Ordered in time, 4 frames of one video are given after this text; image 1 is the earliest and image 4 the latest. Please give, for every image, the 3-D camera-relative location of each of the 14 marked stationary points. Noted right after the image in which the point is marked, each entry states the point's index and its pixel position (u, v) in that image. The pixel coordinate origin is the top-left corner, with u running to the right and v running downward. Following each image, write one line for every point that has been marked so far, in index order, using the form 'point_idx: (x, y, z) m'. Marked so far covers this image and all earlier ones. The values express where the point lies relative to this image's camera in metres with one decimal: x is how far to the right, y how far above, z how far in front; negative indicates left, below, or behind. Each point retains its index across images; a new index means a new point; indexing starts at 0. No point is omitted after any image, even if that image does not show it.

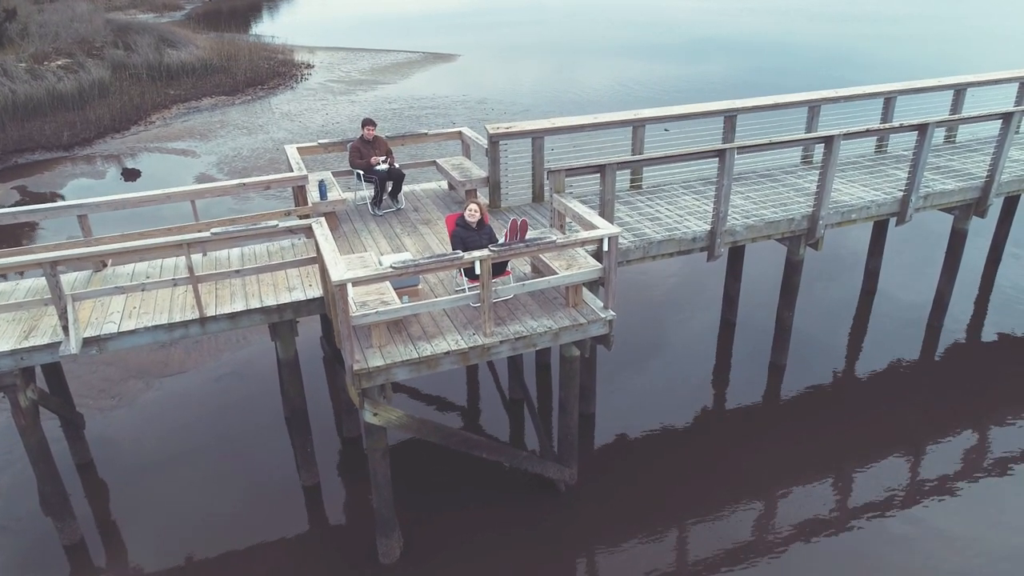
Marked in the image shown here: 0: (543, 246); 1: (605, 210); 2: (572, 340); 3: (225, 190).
0: (+0.3, +0.4, +6.6) m
1: (+1.1, +0.9, +8.2) m
2: (+0.6, -0.5, +7.1) m
3: (-3.4, +1.2, +8.6) m
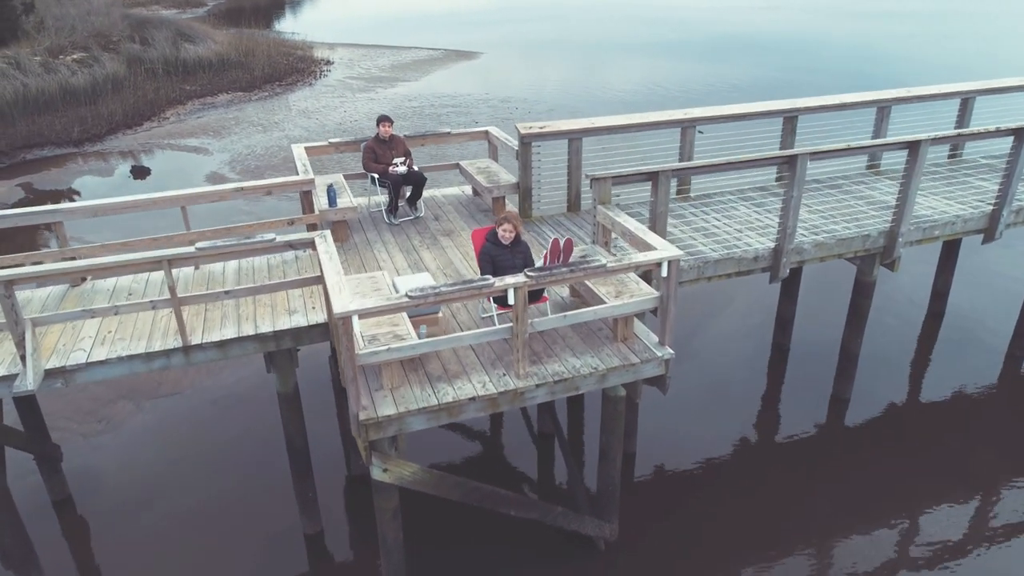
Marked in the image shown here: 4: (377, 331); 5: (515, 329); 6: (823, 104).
0: (+0.6, +0.1, +5.5) m
1: (+1.4, +0.6, +7.1) m
2: (+0.9, -0.8, +5.9) m
3: (-3.0, +1.0, +7.5) m
4: (-1.0, -0.3, +5.5) m
5: (0.0, -0.3, +5.5) m
6: (+4.2, +2.5, +9.7) m
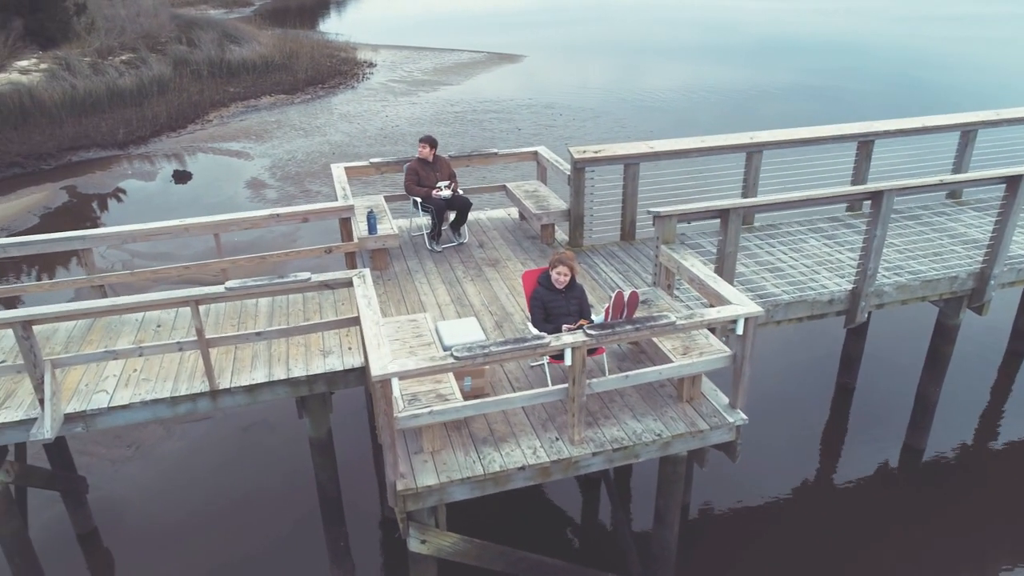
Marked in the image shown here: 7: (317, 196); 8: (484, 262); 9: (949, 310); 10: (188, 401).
0: (+1.0, -0.3, +4.9) m
1: (+1.9, +0.2, +6.5) m
2: (+1.3, -1.2, +5.3) m
3: (-2.5, +0.6, +7.1) m
4: (-0.7, -0.7, +5.0) m
5: (+0.4, -0.7, +4.9) m
6: (+4.8, +2.0, +8.9) m
7: (-4.9, +2.3, +18.1) m
8: (-0.3, +0.3, +7.9) m
9: (+4.8, -0.2, +7.9) m
10: (-2.6, -0.9, +5.8) m
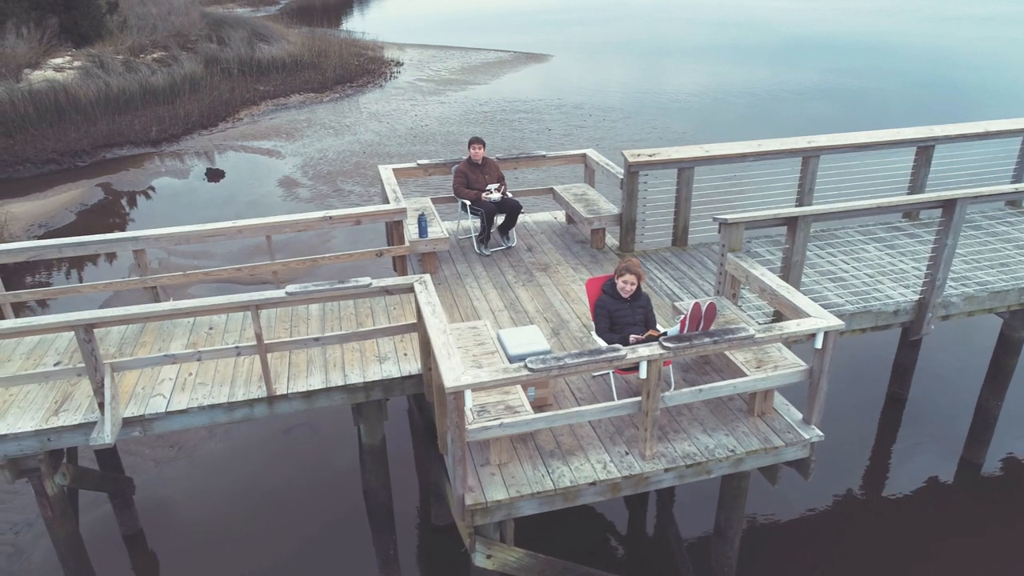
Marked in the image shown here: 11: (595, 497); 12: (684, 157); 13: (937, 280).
0: (+1.5, -0.3, +4.7) m
1: (+2.4, +0.1, +6.3) m
2: (+1.7, -1.3, +5.1) m
3: (-2.0, +0.6, +7.0) m
4: (-0.2, -0.7, +4.9) m
5: (+0.9, -0.8, +4.8) m
6: (+5.4, +1.9, +8.7) m
7: (-4.0, +2.3, +18.0) m
8: (+0.2, +0.2, +7.8) m
9: (+5.3, -0.4, +7.7) m
10: (-2.1, -0.9, +5.7) m
11: (+0.5, -1.4, +4.8) m
12: (+1.8, +1.4, +7.7) m
13: (+3.9, +0.1, +6.7) m
